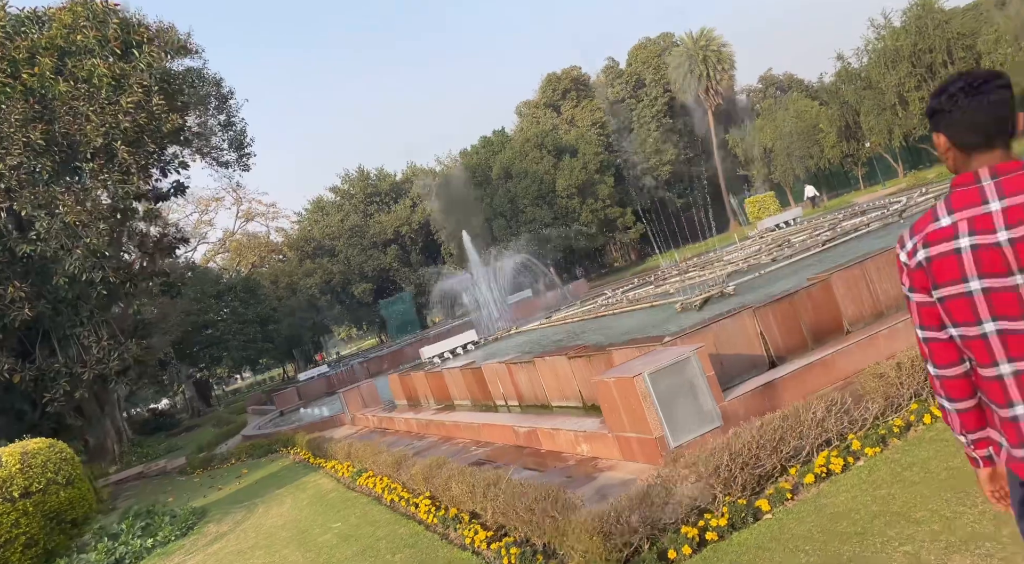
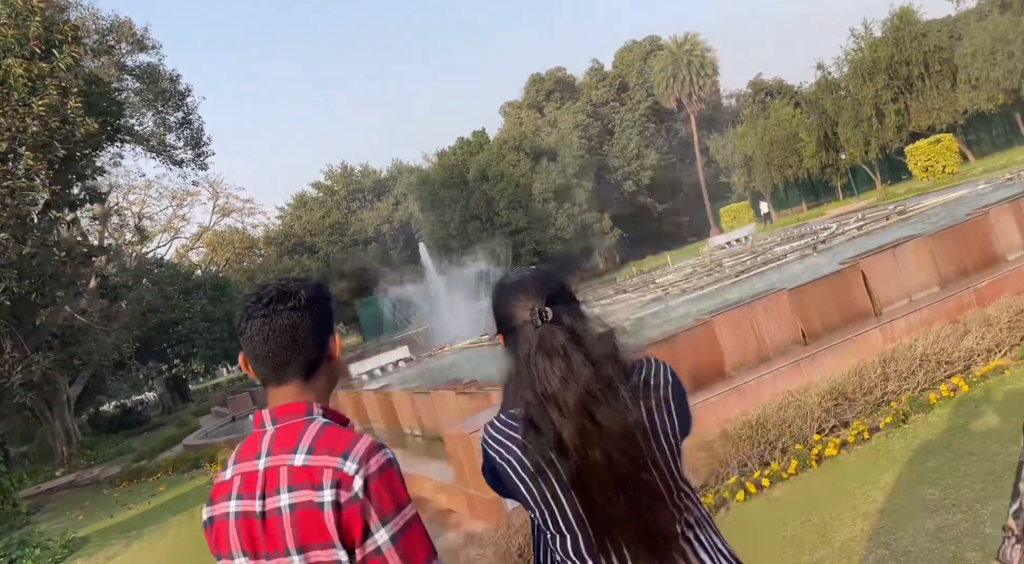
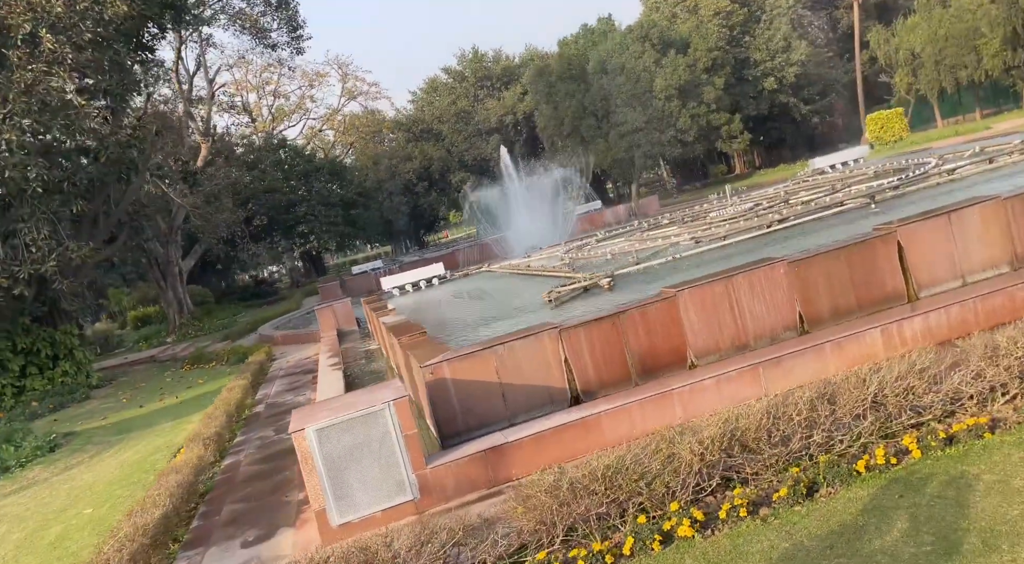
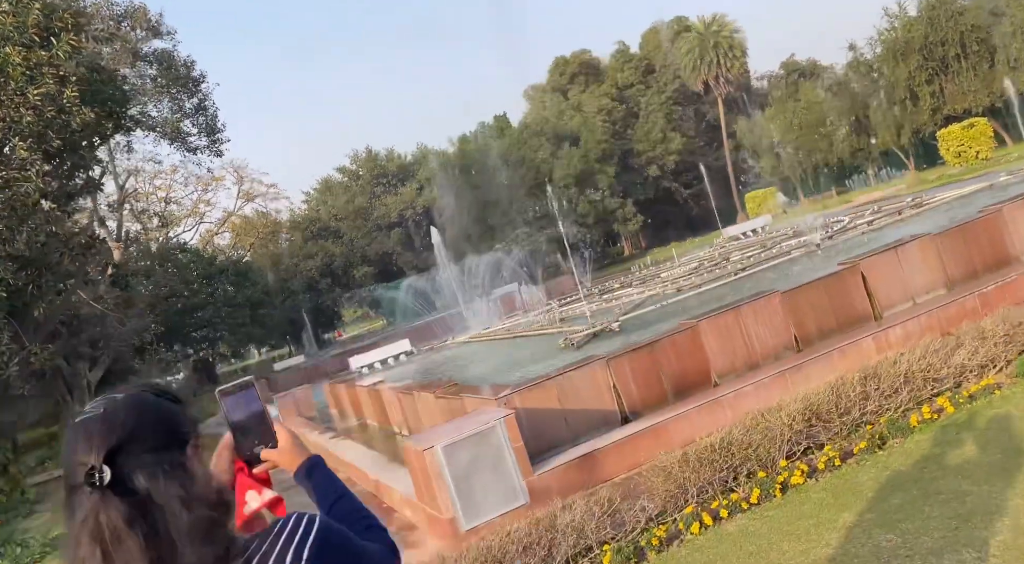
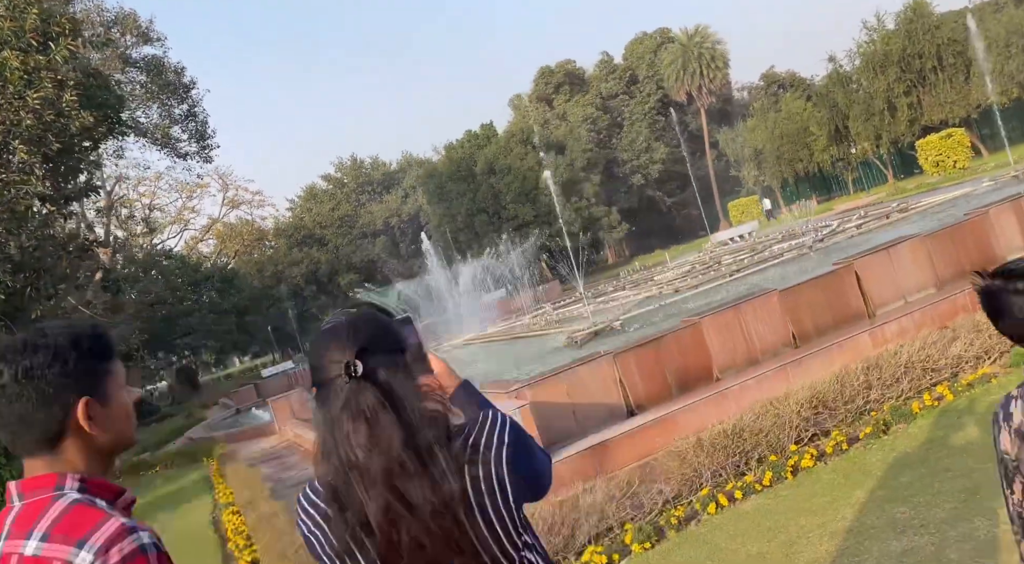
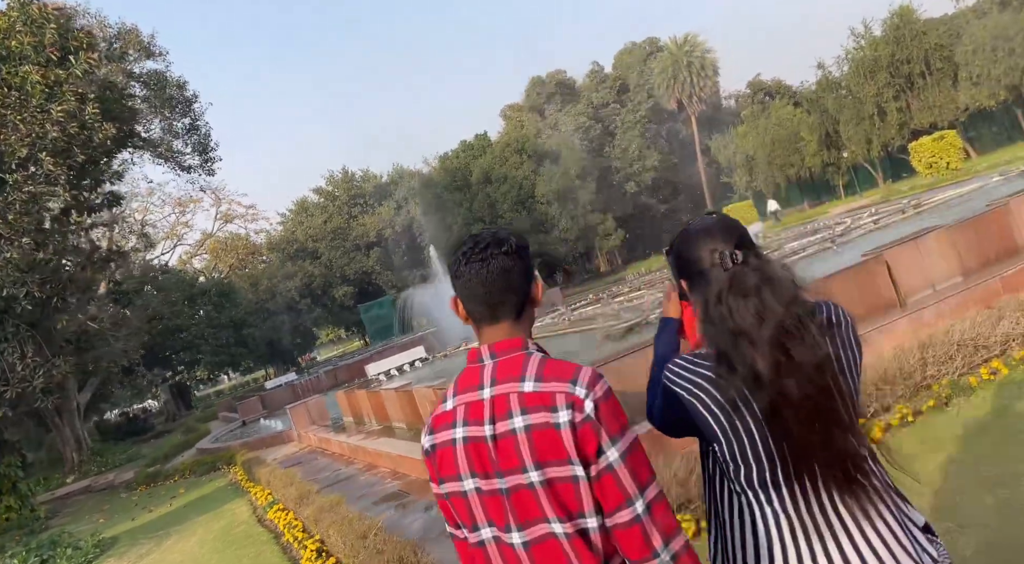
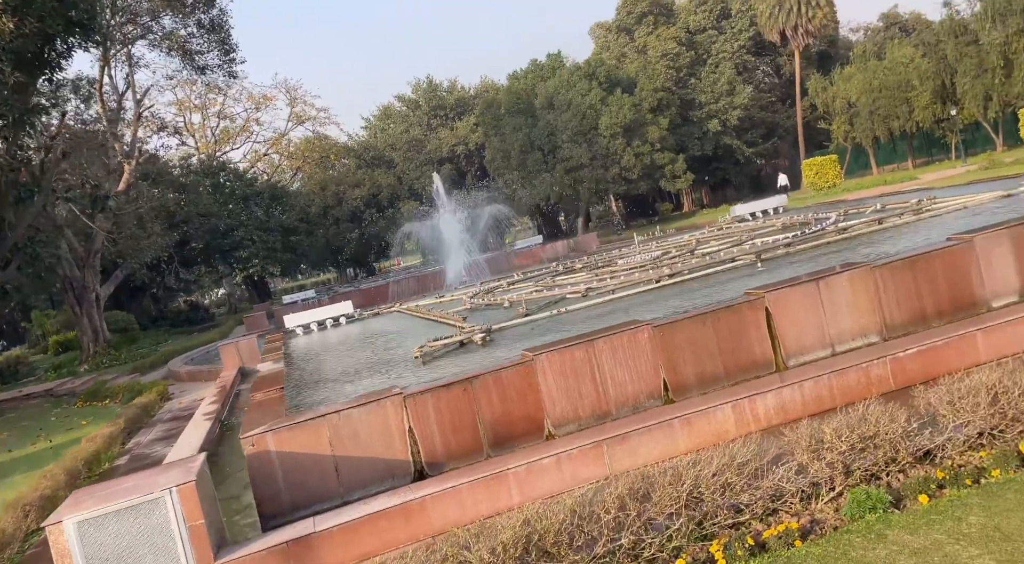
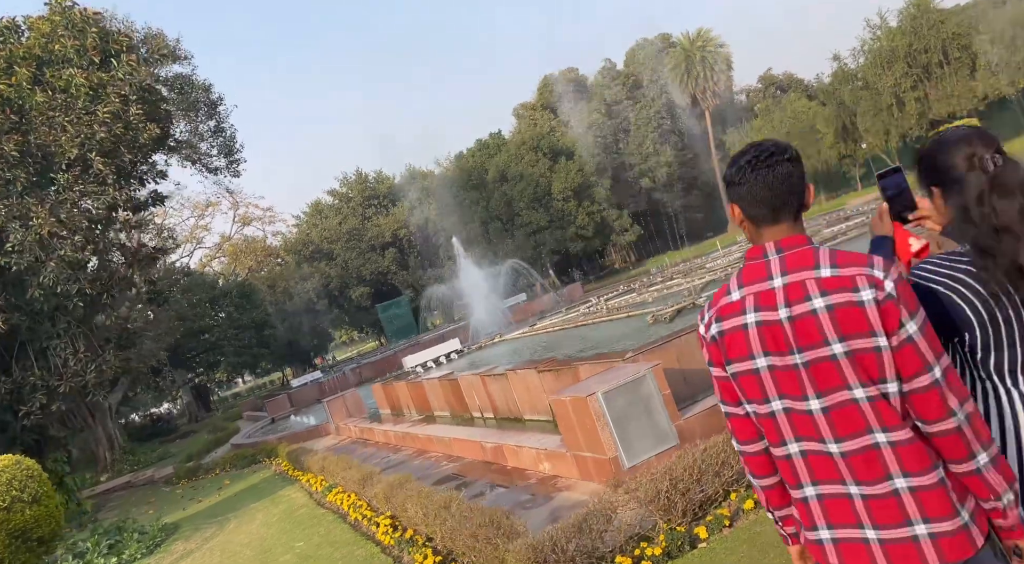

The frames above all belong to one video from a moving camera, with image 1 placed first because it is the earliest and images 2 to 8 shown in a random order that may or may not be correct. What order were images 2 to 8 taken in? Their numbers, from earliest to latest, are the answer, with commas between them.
8, 6, 2, 5, 4, 3, 7
